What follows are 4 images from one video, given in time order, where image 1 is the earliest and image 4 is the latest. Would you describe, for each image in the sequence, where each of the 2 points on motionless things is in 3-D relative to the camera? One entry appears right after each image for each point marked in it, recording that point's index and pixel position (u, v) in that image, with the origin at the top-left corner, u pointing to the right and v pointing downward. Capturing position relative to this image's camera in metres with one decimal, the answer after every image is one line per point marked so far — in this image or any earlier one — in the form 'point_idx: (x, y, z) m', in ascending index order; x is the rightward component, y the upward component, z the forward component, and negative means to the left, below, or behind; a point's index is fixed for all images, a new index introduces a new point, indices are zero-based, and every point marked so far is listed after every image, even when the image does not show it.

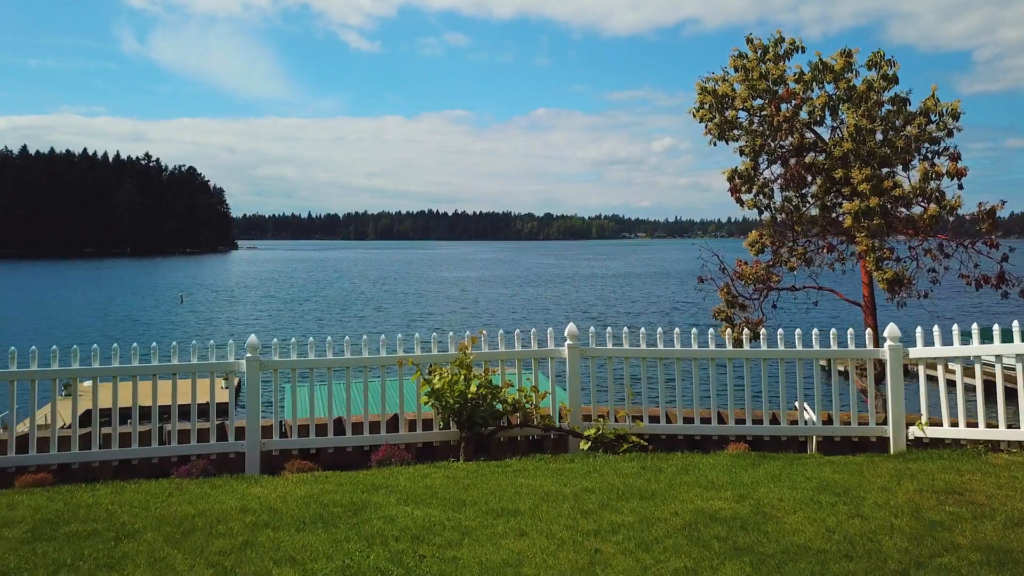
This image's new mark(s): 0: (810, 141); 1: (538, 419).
0: (+4.8, +2.4, +12.1) m
1: (+0.2, -1.2, +6.6) m
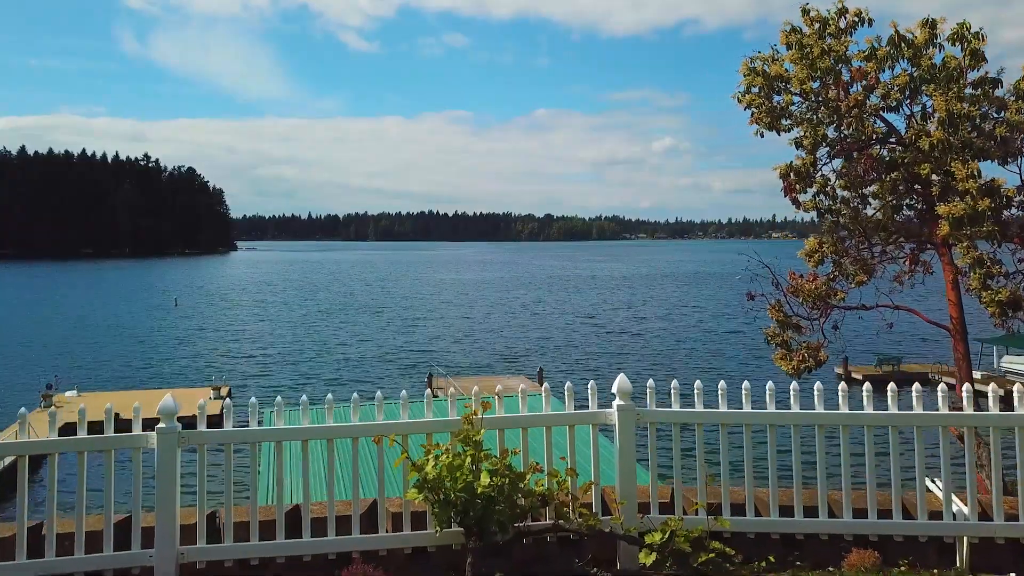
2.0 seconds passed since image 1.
0: (+5.0, +2.1, +10.1) m
1: (+0.4, -1.4, +4.6) m
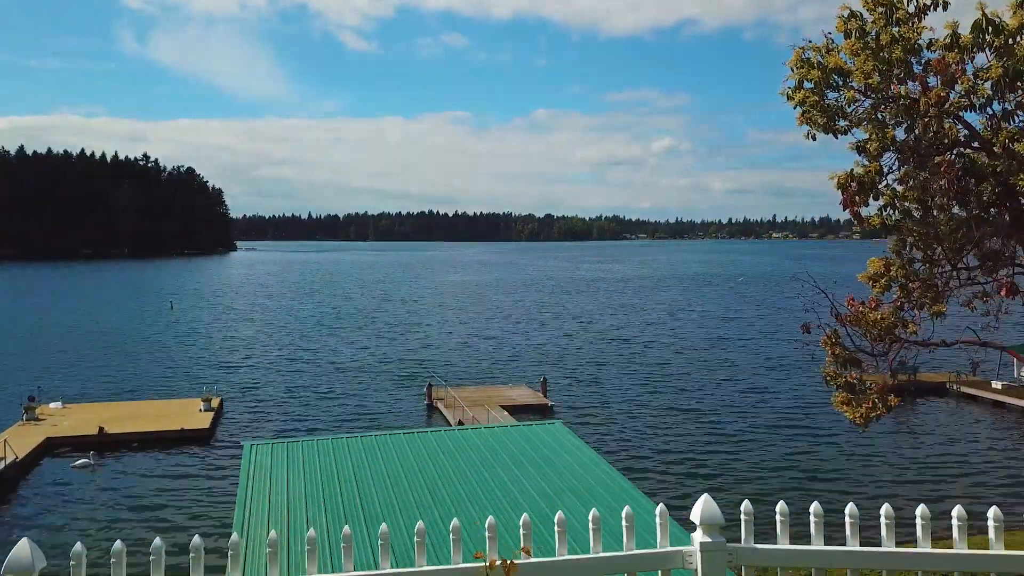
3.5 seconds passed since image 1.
0: (+5.1, +1.7, +8.5) m
1: (+0.5, -1.8, +3.0) m
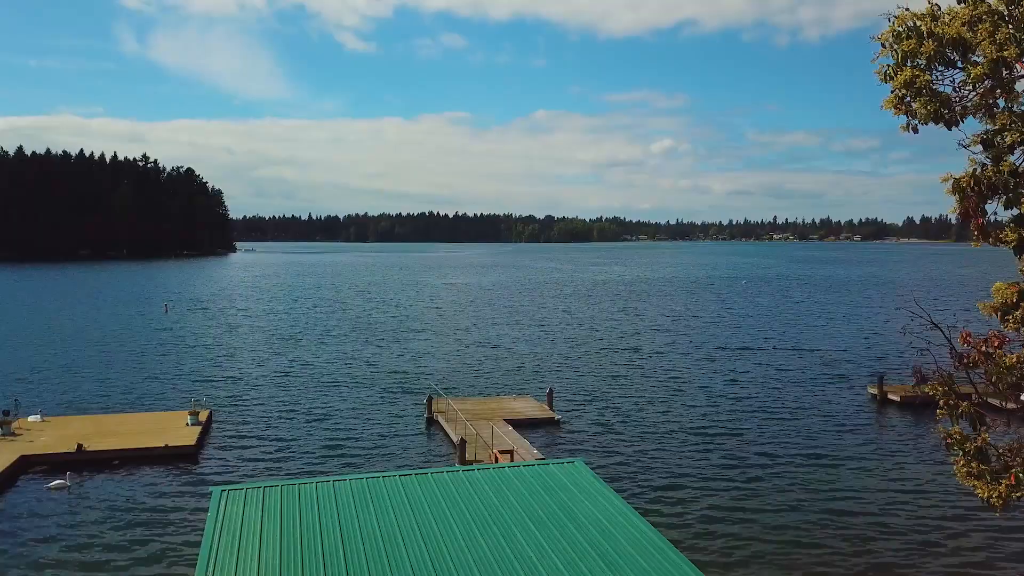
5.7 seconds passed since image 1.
0: (+5.3, +1.4, +6.5) m
1: (+0.8, -2.1, +1.0) m
